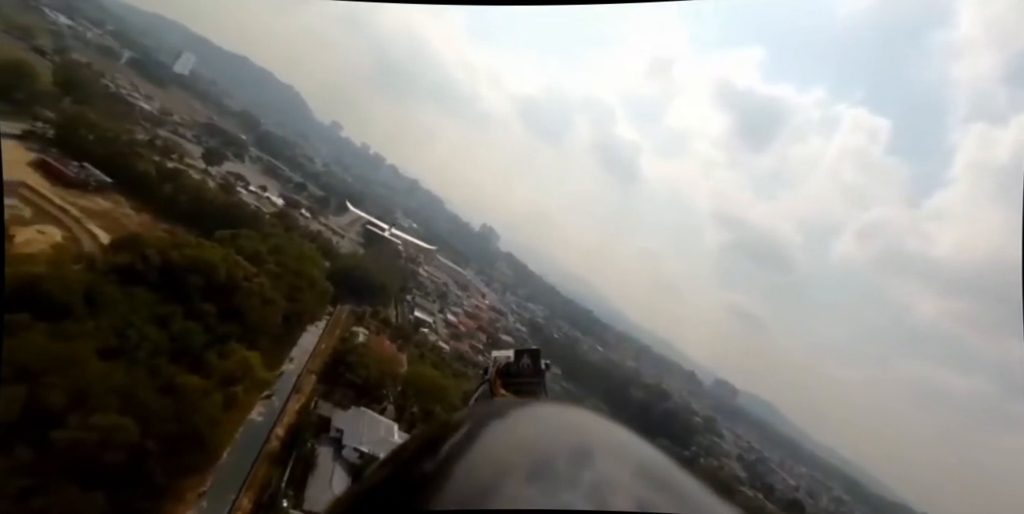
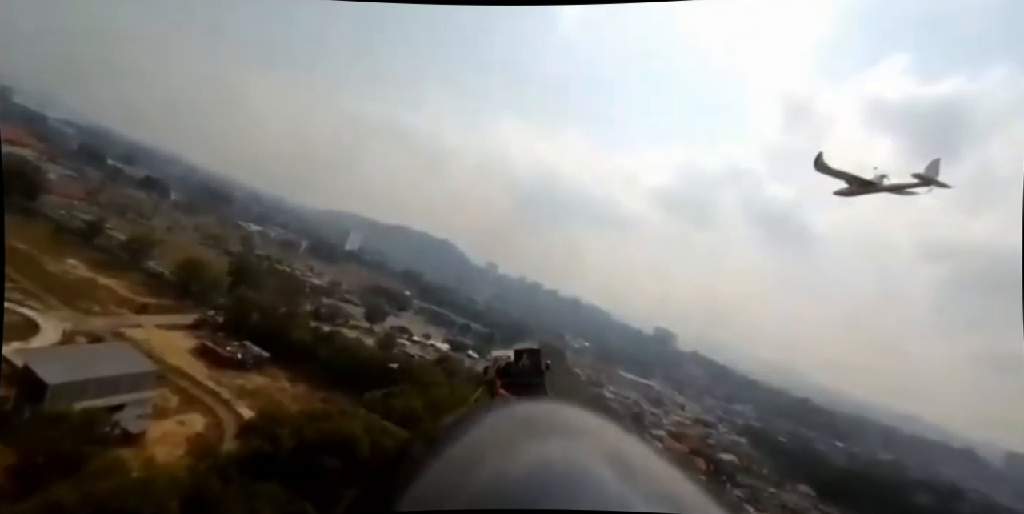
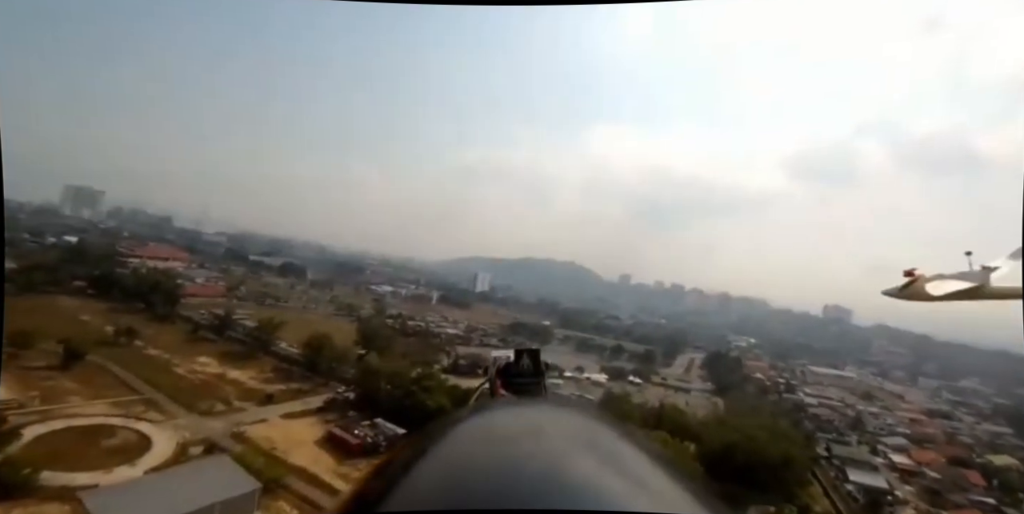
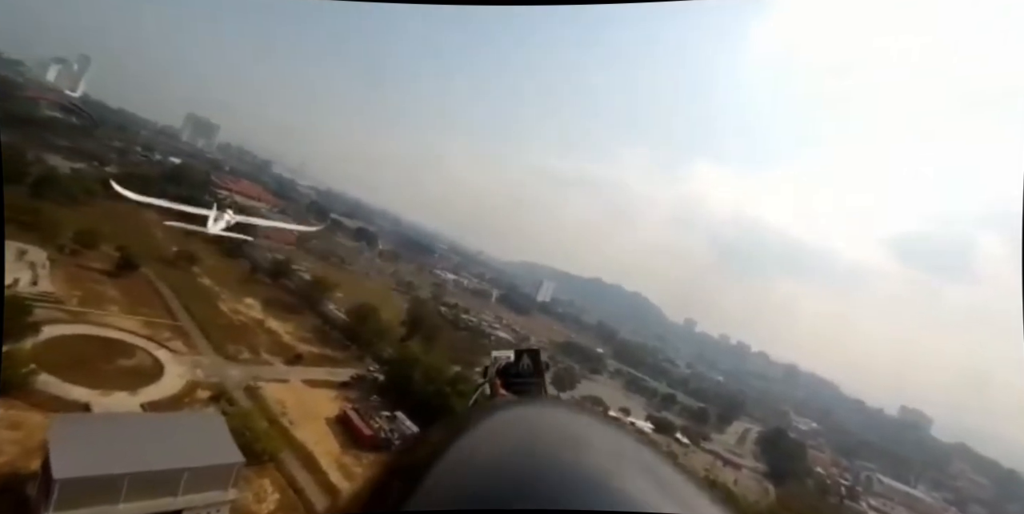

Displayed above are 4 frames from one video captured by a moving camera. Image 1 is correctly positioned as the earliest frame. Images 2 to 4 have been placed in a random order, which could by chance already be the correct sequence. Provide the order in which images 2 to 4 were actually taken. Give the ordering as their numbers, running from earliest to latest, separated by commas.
2, 3, 4
